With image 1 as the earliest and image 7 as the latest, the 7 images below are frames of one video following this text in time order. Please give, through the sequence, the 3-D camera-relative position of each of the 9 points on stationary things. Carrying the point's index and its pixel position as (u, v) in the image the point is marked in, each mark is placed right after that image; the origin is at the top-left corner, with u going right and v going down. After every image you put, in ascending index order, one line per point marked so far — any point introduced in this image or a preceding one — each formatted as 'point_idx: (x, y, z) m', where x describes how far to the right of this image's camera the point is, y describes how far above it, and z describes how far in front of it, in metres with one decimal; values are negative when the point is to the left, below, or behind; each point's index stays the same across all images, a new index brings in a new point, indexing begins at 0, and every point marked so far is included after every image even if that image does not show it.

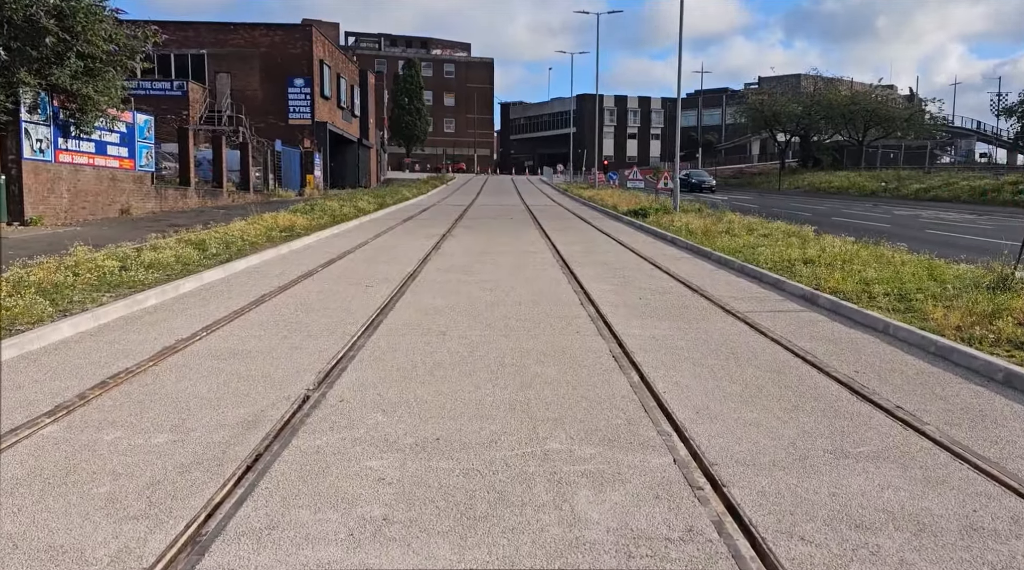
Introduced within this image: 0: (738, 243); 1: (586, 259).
0: (+4.5, +0.8, +16.0) m
1: (+1.4, +0.5, +14.9) m
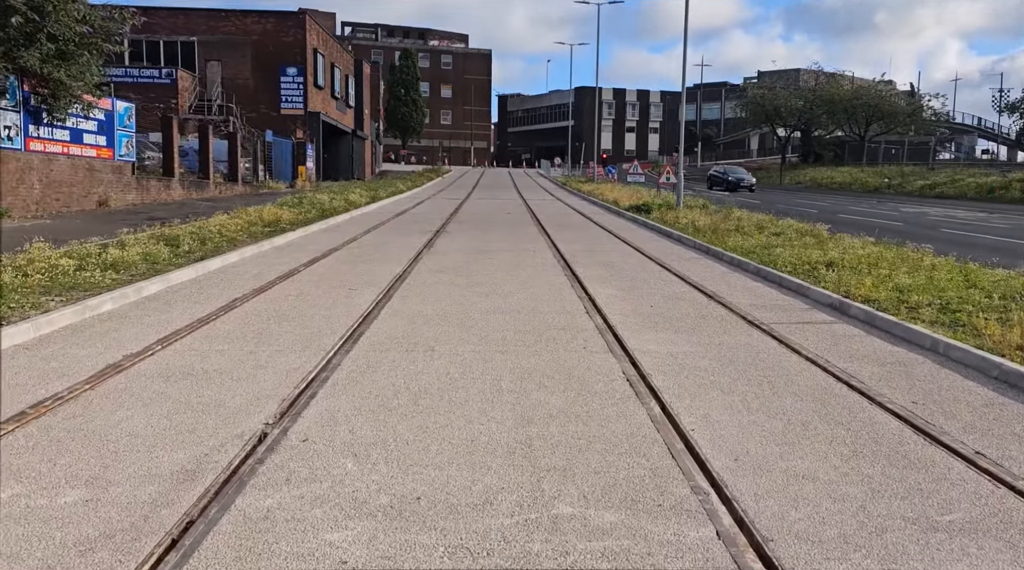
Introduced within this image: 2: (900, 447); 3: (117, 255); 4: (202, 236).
0: (+4.5, +0.8, +15.1) m
1: (+1.3, +0.4, +13.9) m
2: (+2.3, -1.0, +4.7) m
3: (-5.6, +0.4, +11.2) m
4: (-5.5, +0.9, +14.2) m
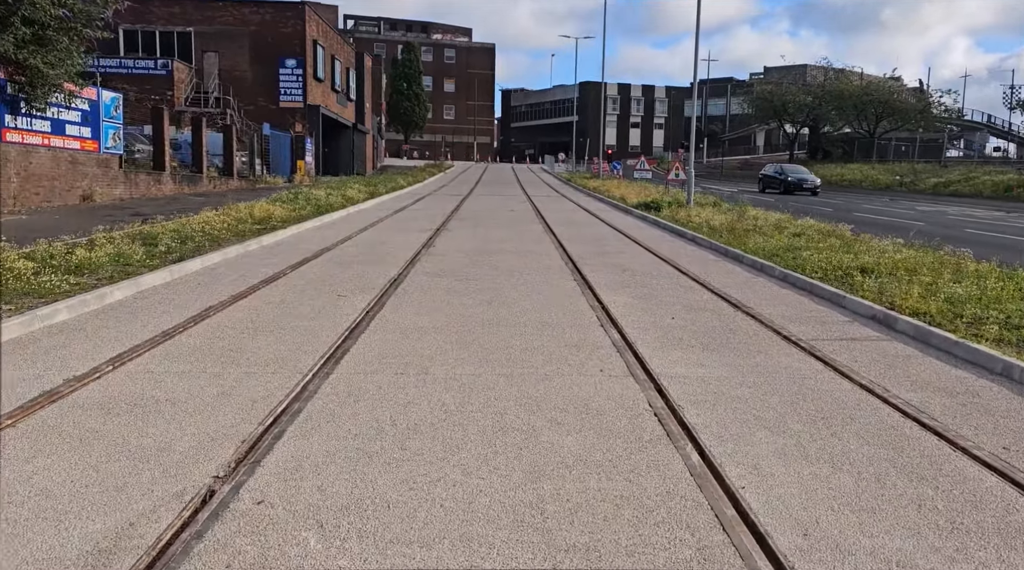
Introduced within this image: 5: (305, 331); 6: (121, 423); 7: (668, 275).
0: (+4.6, +0.7, +14.1) m
1: (+1.4, +0.4, +12.9) m
2: (+2.3, -1.1, +3.7) m
3: (-5.5, +0.4, +10.3) m
4: (-5.4, +0.8, +13.2) m
5: (-1.9, -0.4, +7.5) m
6: (-2.4, -0.8, +4.9) m
7: (+2.3, +0.1, +11.6) m
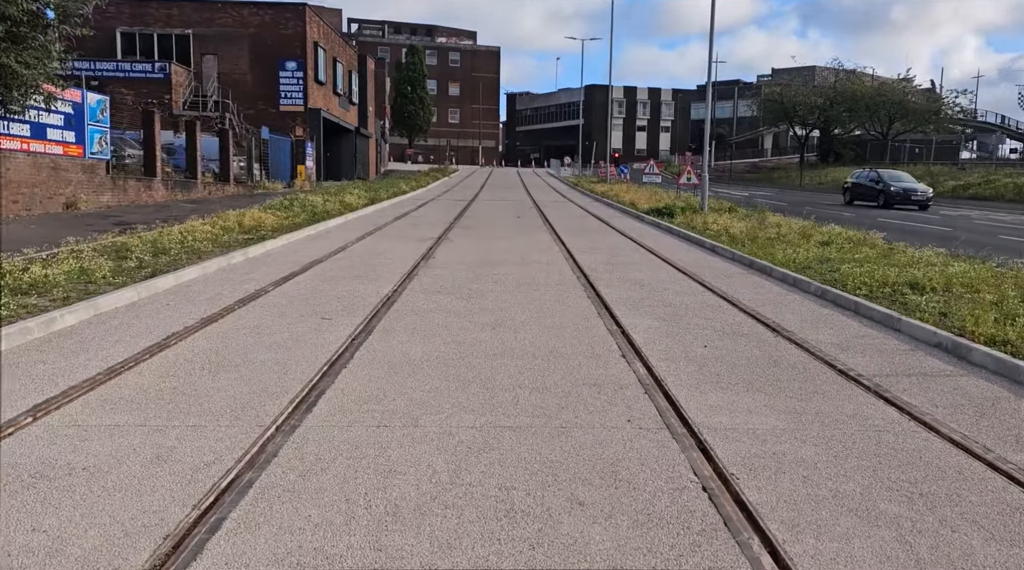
0: (+4.7, +0.5, +12.9) m
1: (+1.5, +0.1, +11.8) m
2: (+2.4, -1.3, +2.6) m
3: (-5.4, +0.1, +9.2) m
4: (-5.3, +0.6, +12.1) m
5: (-1.9, -0.7, +6.4) m
6: (-2.4, -1.0, +3.8) m
7: (+2.4, -0.1, +10.5) m
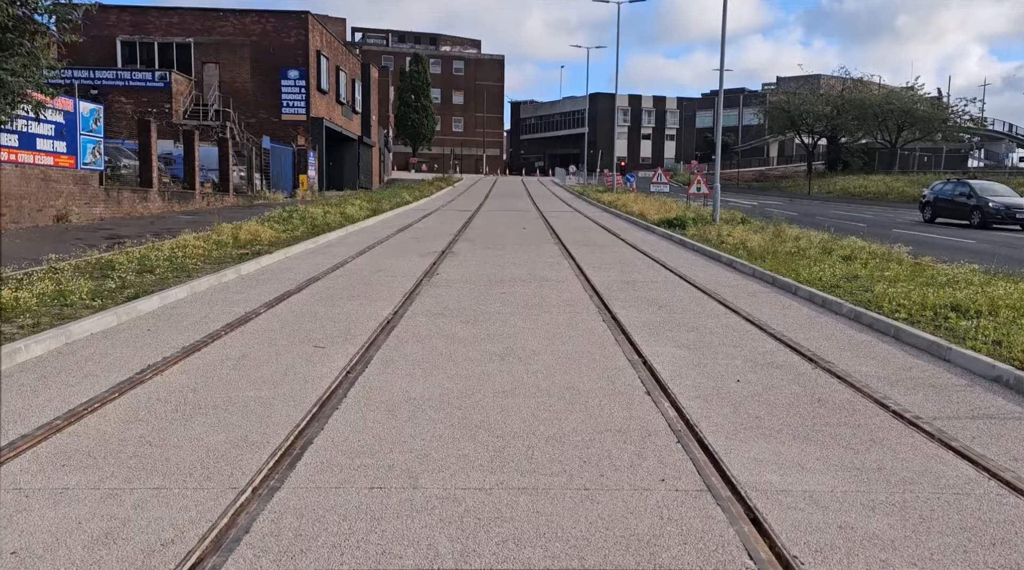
0: (+4.8, +0.2, +12.2) m
1: (+1.6, -0.1, +11.0) m
2: (+2.4, -1.5, +1.9) m
3: (-5.3, -0.1, +8.5) m
4: (-5.2, +0.3, +11.4) m
5: (-1.8, -0.9, +5.7) m
6: (-2.3, -1.2, +3.0) m
7: (+2.5, -0.3, +9.8) m
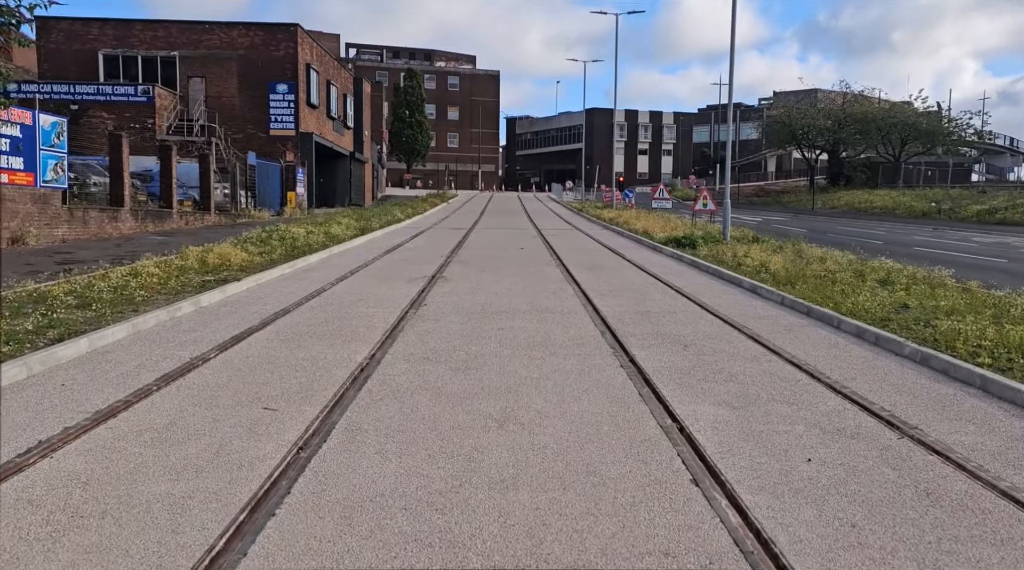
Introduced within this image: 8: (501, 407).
0: (+4.8, -0.2, +10.6) m
1: (+1.6, -0.5, +9.5) m
2: (+2.5, -1.7, +0.3) m
3: (-5.4, -0.5, +6.9) m
4: (-5.2, -0.2, +9.9) m
5: (-1.8, -1.2, +4.1) m
6: (-2.2, -1.5, +1.5) m
7: (+2.5, -0.7, +8.2) m
8: (-0.1, -0.9, +6.2) m
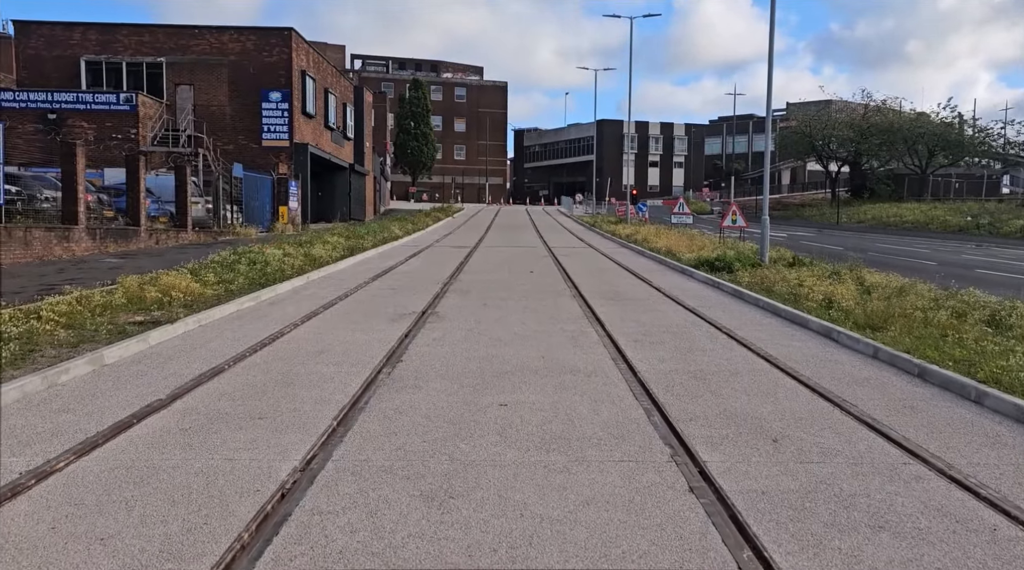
0: (+4.9, -0.7, +7.8) m
1: (+1.6, -1.0, +6.7) m
2: (+2.4, -2.0, -2.5) m
3: (-5.3, -1.0, +4.2) m
4: (-5.2, -0.7, +7.1) m
5: (-1.8, -1.6, +1.3) m
6: (-2.3, -1.9, -1.3) m
7: (+2.5, -1.2, +5.4) m
8: (-0.1, -1.4, +3.5) m
